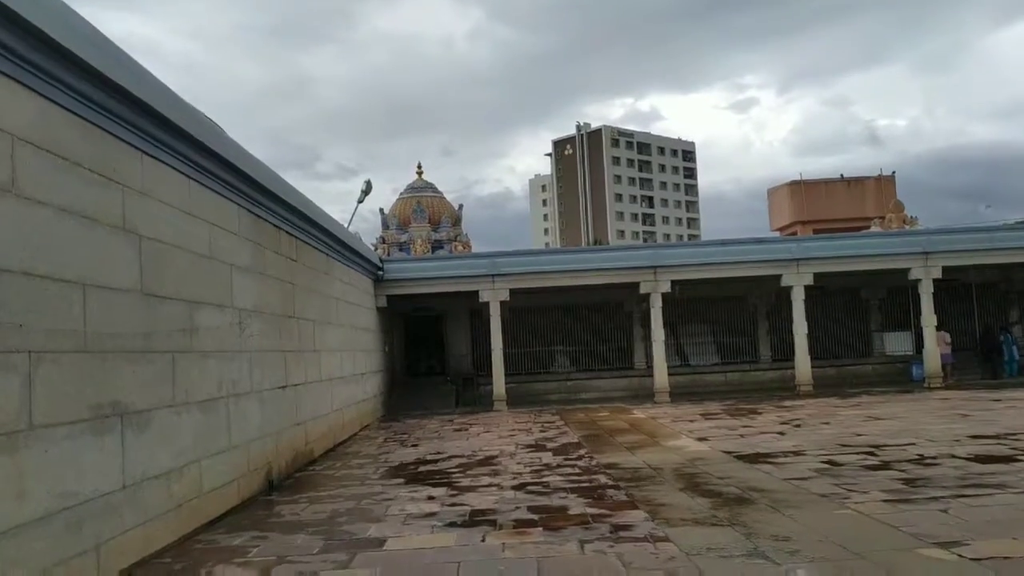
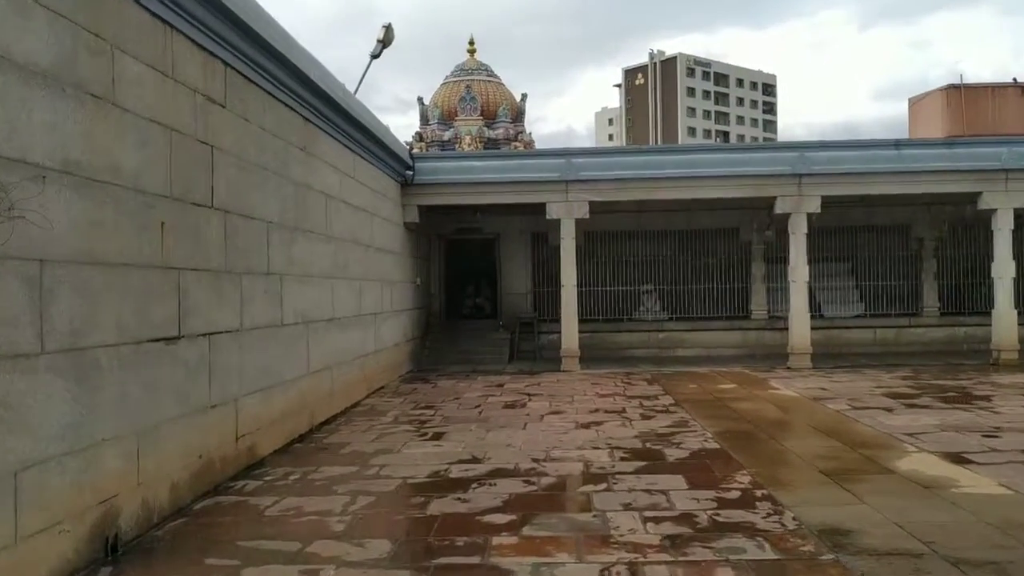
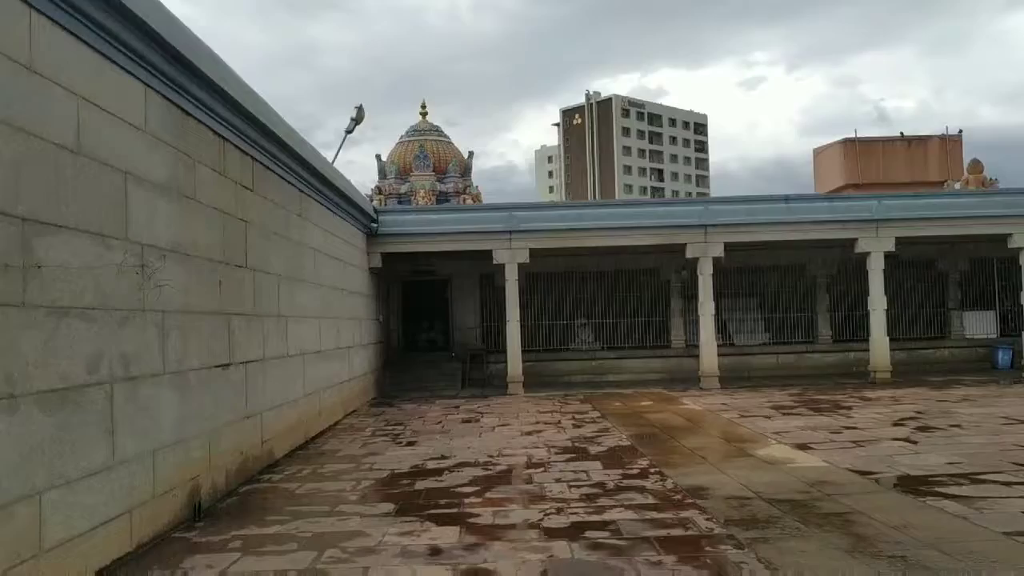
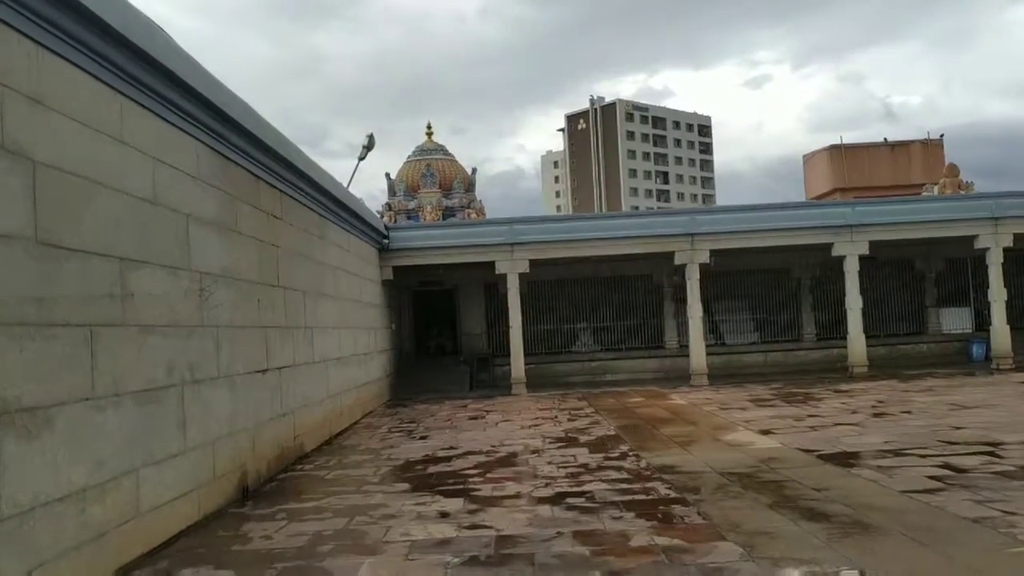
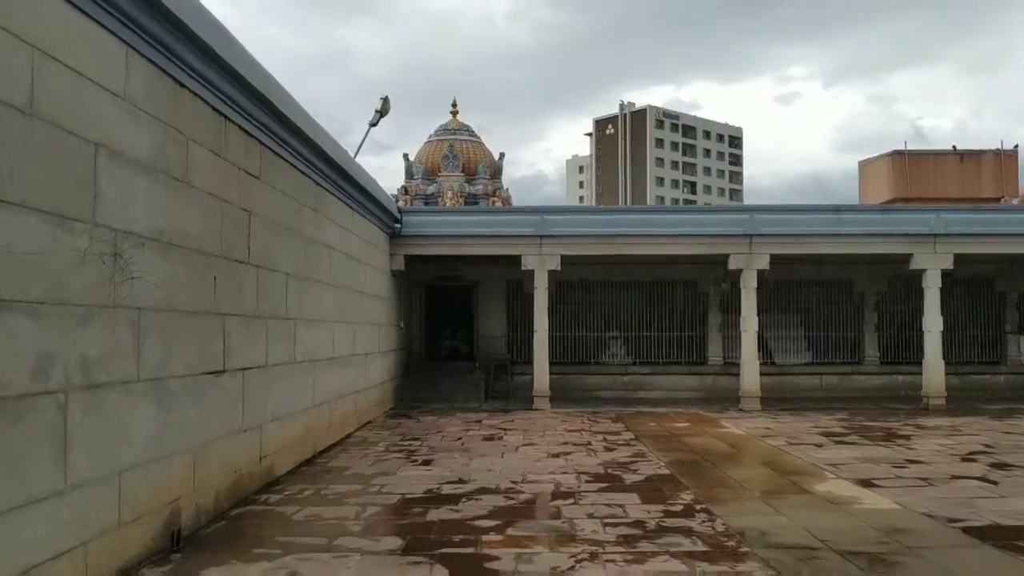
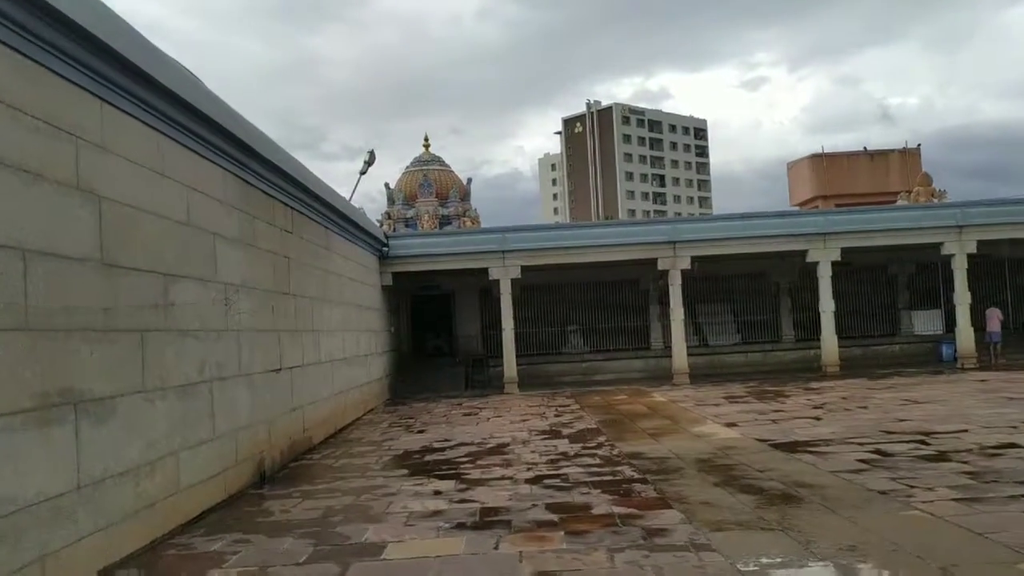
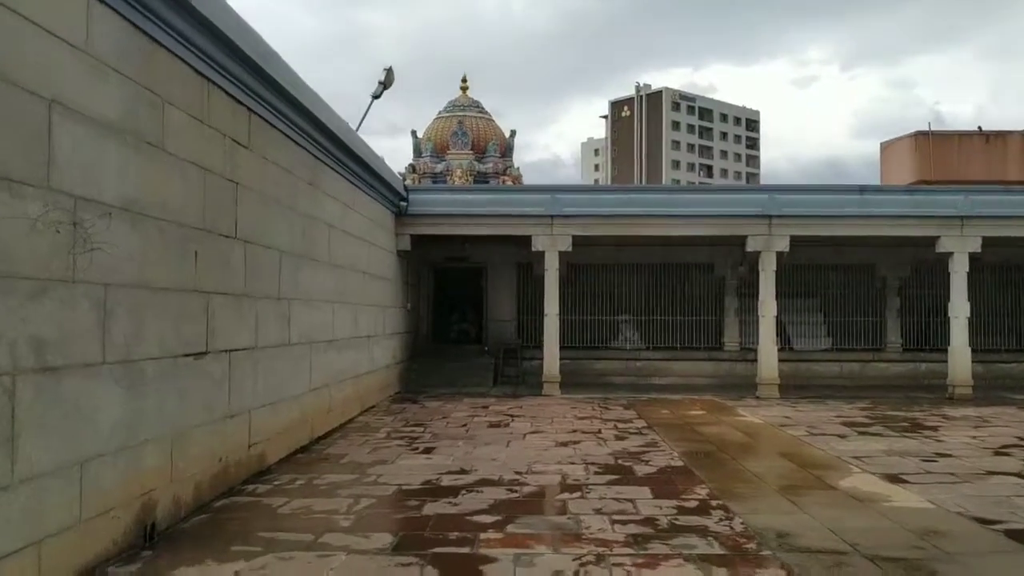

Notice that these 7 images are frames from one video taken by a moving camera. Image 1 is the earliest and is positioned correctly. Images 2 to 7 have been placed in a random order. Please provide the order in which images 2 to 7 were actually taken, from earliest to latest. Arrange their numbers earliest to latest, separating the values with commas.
6, 4, 3, 5, 7, 2
